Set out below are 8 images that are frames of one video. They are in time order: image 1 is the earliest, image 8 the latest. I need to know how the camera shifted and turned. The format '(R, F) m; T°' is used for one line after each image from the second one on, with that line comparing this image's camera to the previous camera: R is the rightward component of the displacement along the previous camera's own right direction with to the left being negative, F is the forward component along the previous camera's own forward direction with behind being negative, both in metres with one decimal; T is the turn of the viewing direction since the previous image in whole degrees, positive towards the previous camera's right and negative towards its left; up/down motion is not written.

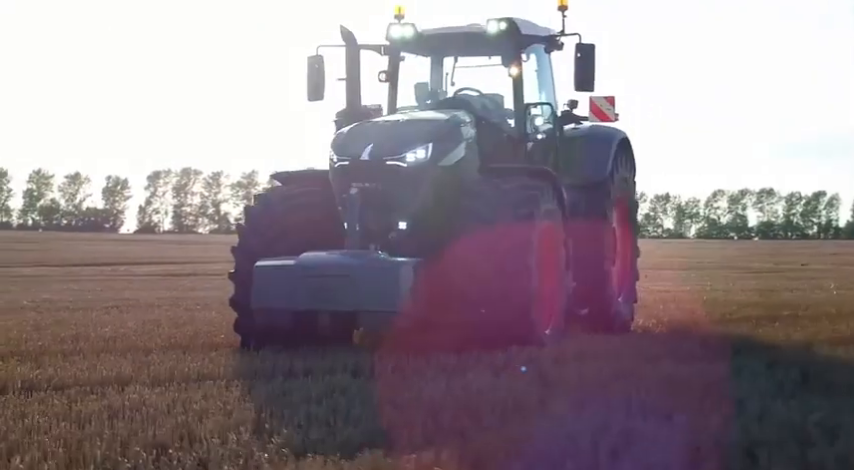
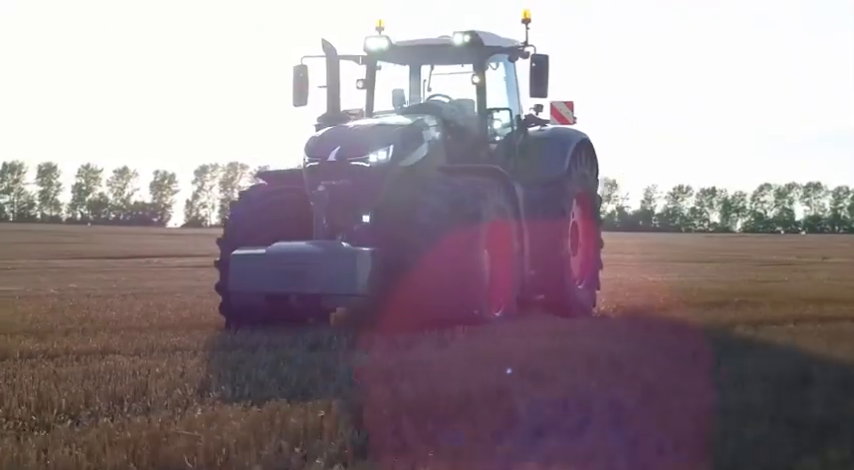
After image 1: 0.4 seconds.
(+0.5, -0.7) m; -2°
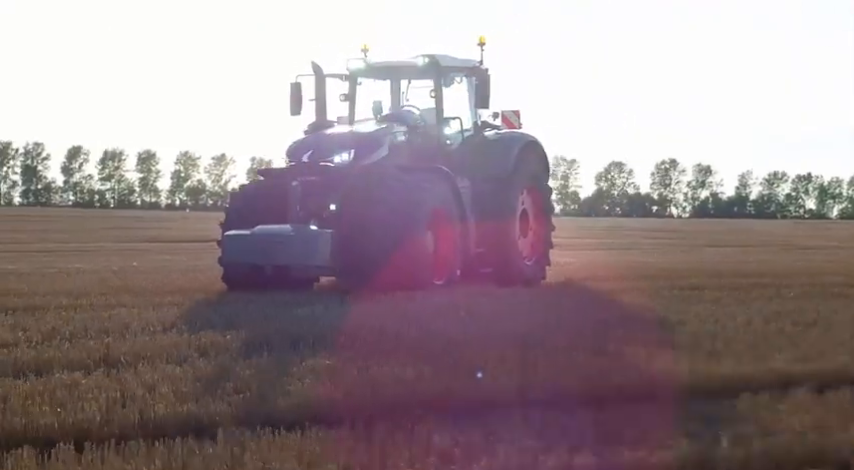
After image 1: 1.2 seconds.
(+1.1, -1.8) m; -5°
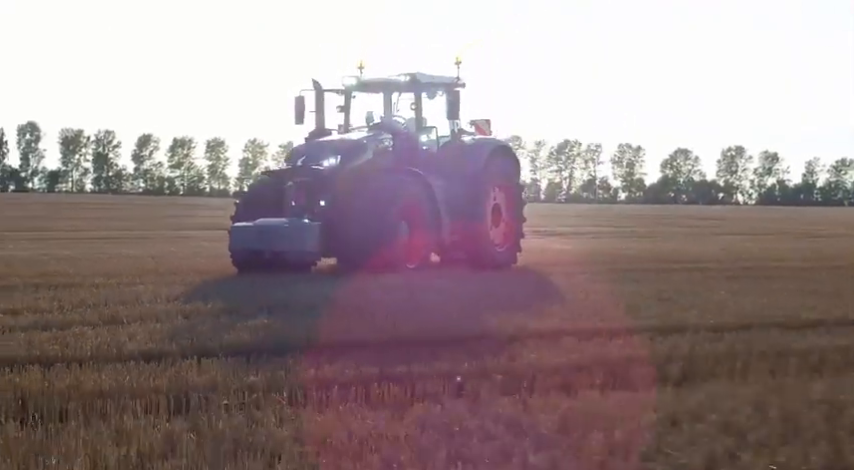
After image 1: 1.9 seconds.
(+0.8, -1.7) m; -3°
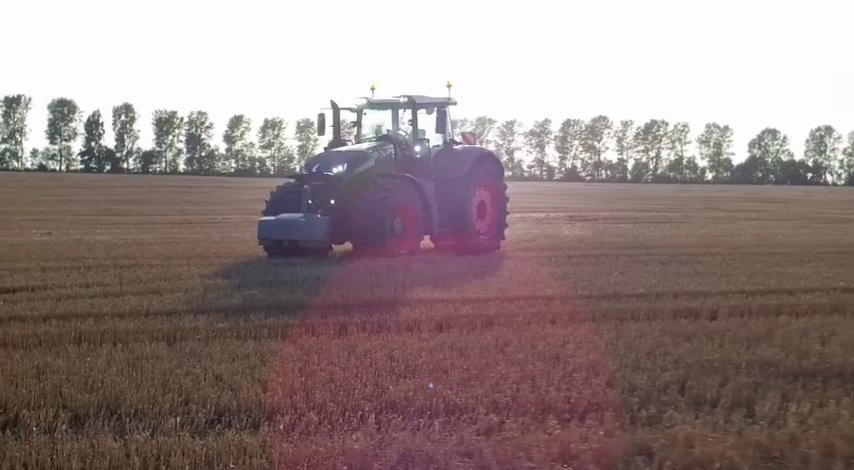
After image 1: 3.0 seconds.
(+1.2, -2.6) m; -4°
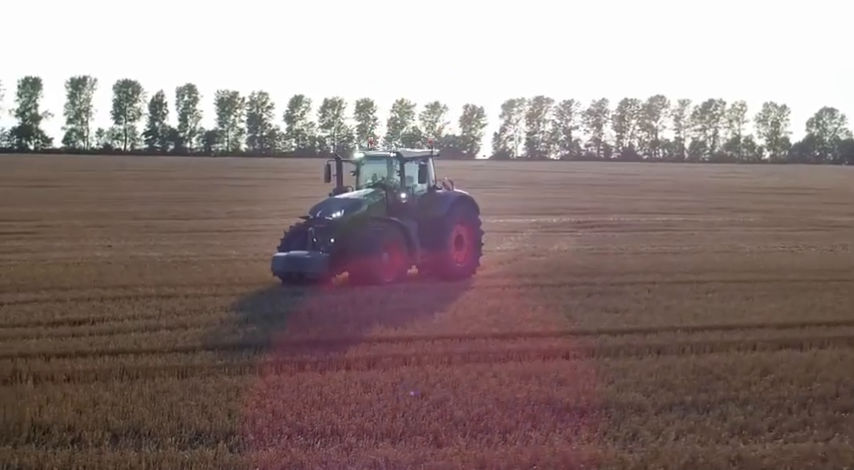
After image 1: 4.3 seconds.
(+1.1, -3.1) m; -3°
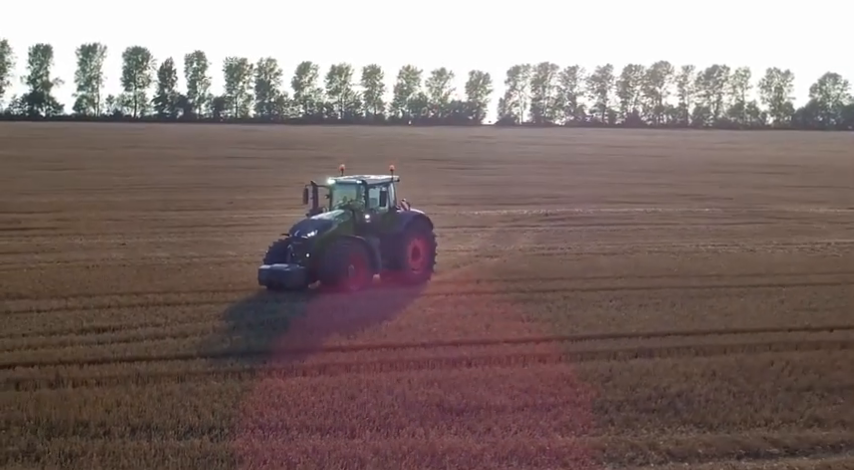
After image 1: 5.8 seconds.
(+0.9, -3.4) m; -1°
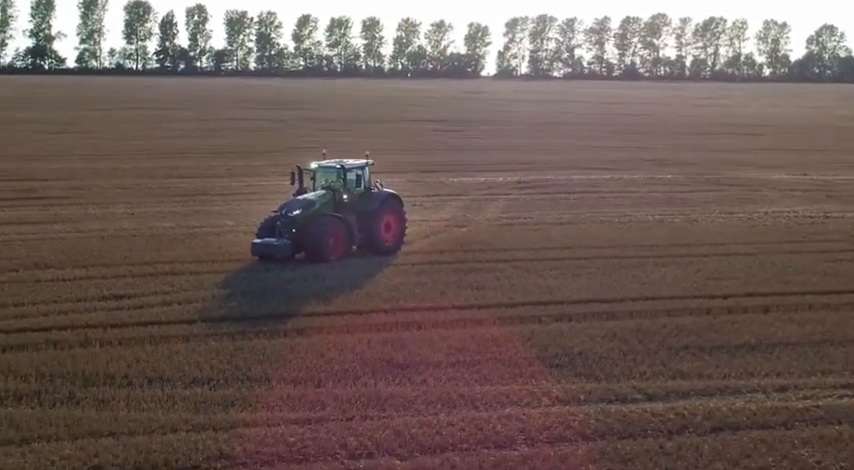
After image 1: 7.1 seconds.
(+0.7, -3.1) m; 0°
